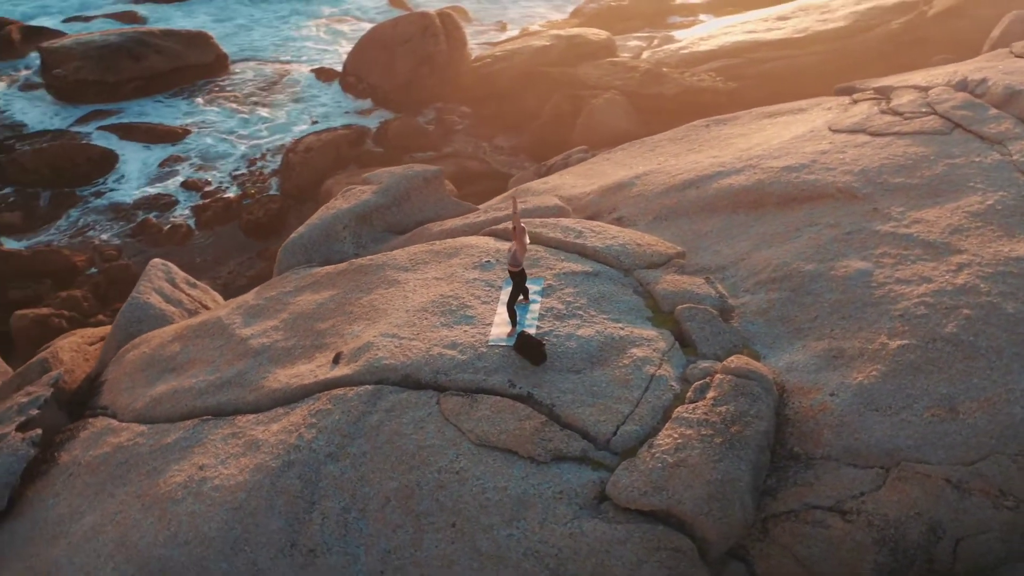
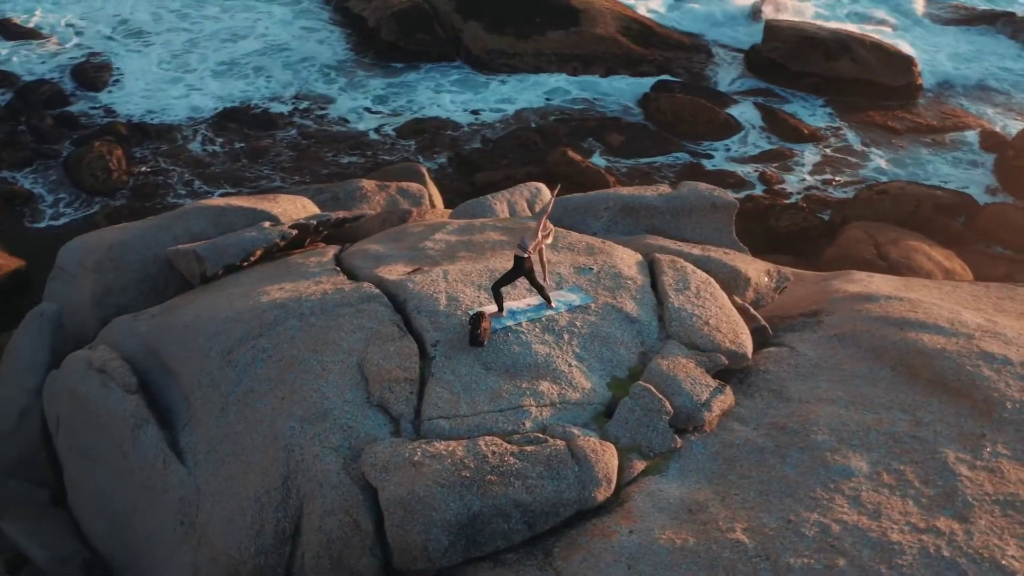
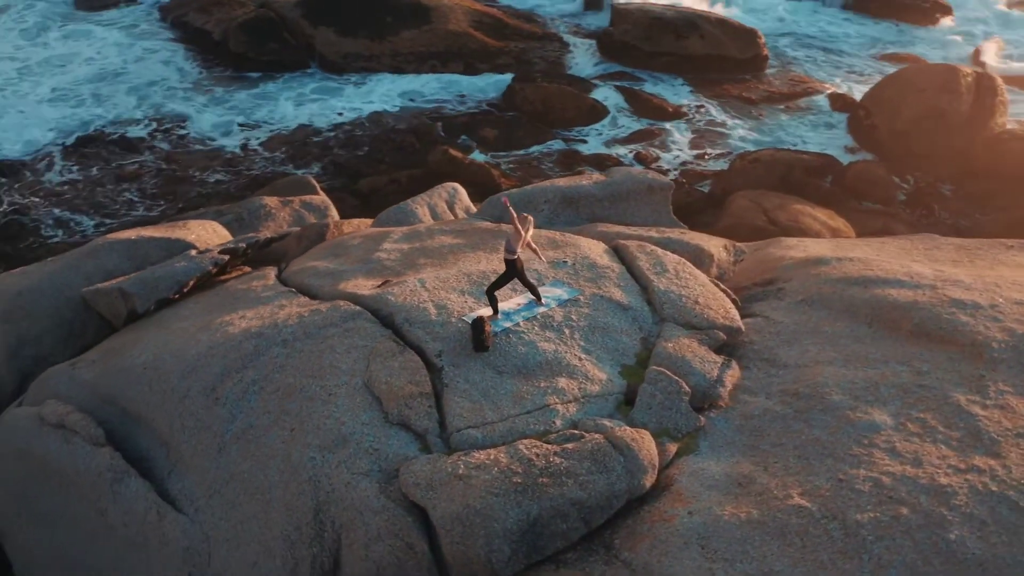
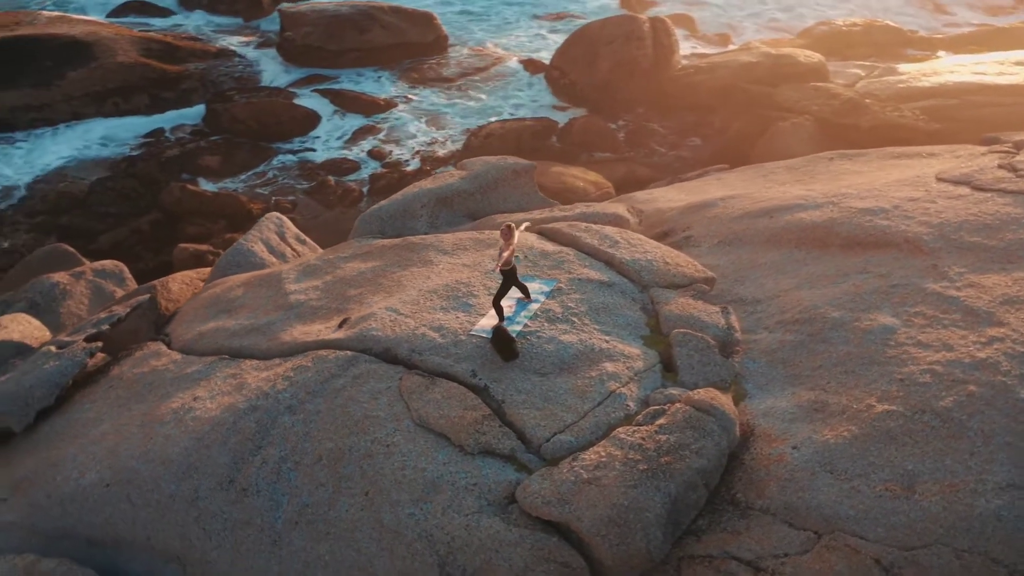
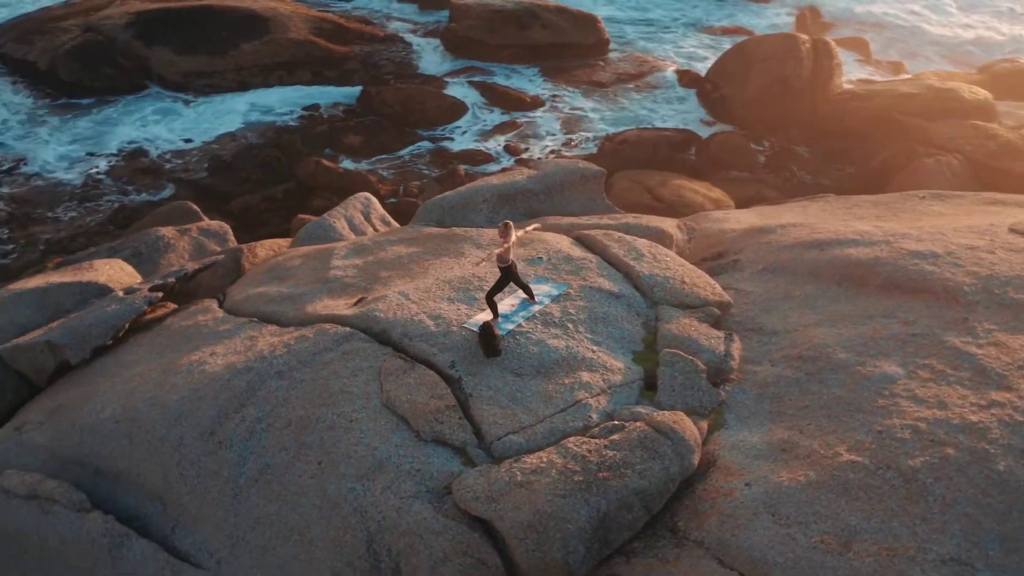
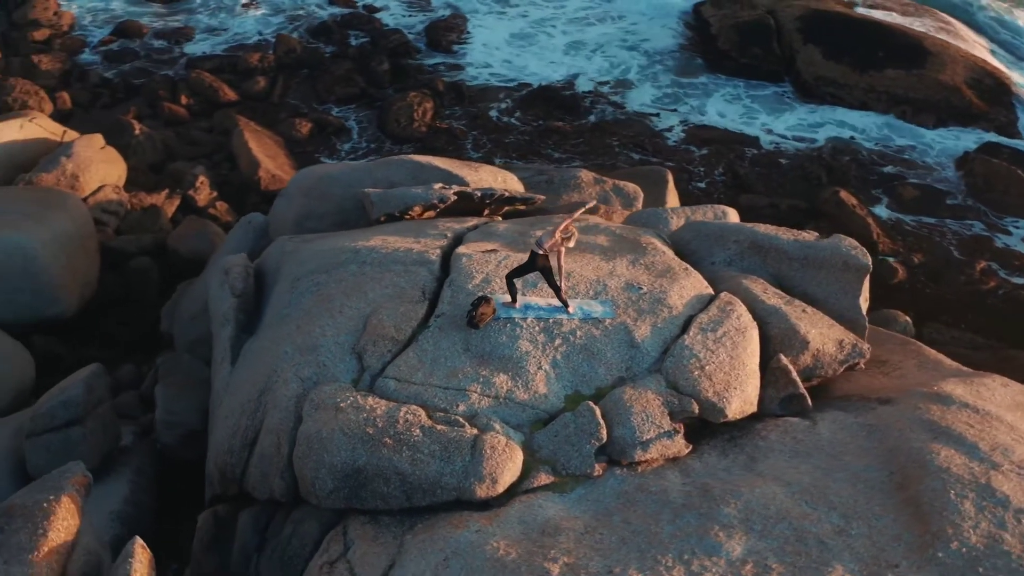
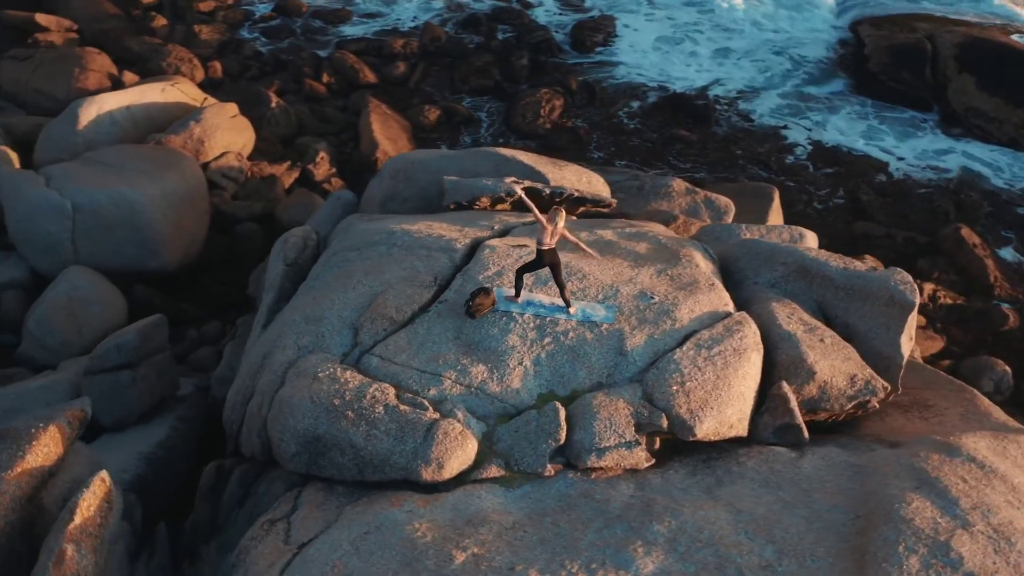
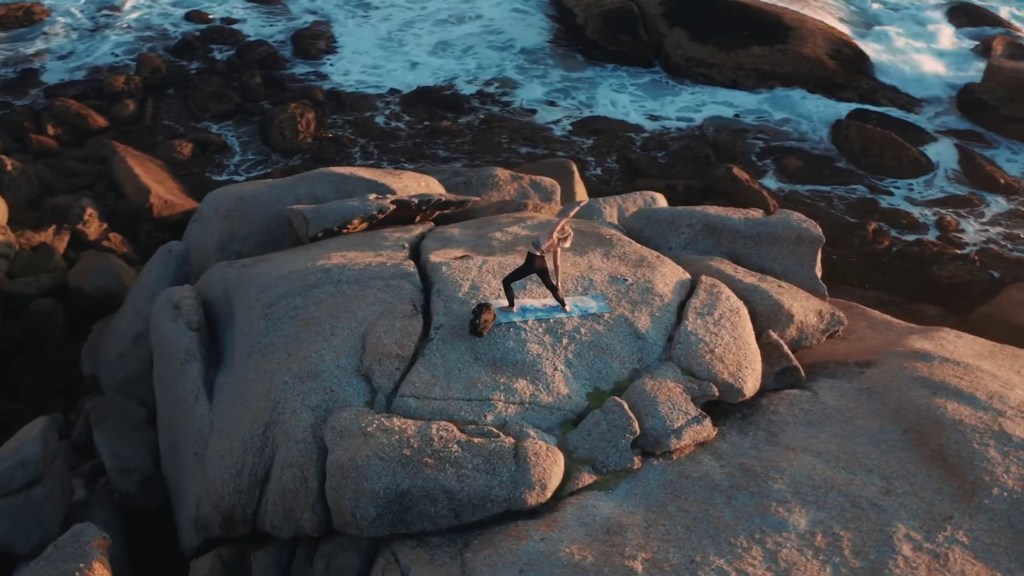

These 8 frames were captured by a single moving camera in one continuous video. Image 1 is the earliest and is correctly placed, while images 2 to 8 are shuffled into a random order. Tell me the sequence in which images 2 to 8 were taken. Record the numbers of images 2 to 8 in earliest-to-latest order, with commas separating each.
4, 5, 3, 2, 8, 6, 7
